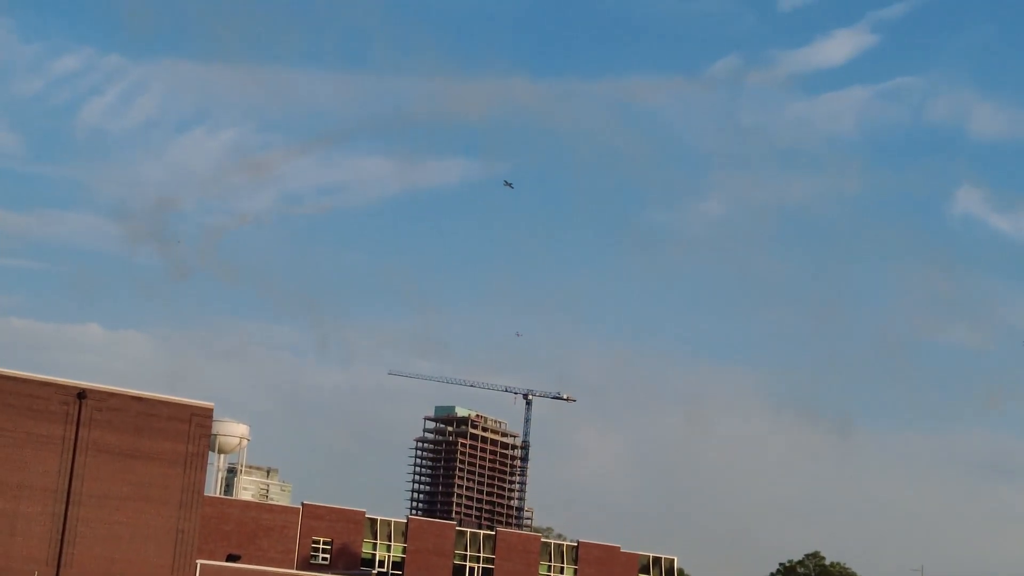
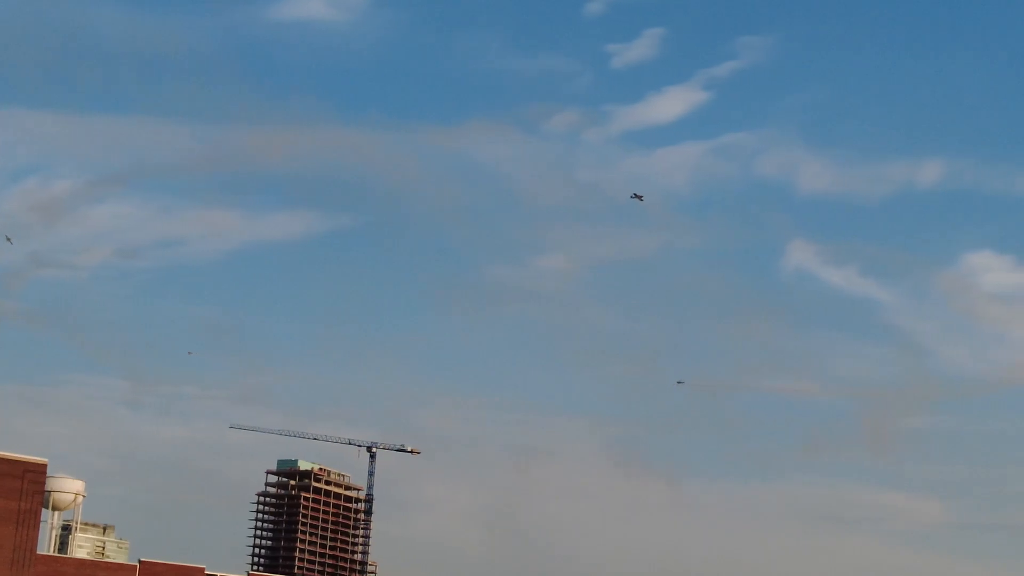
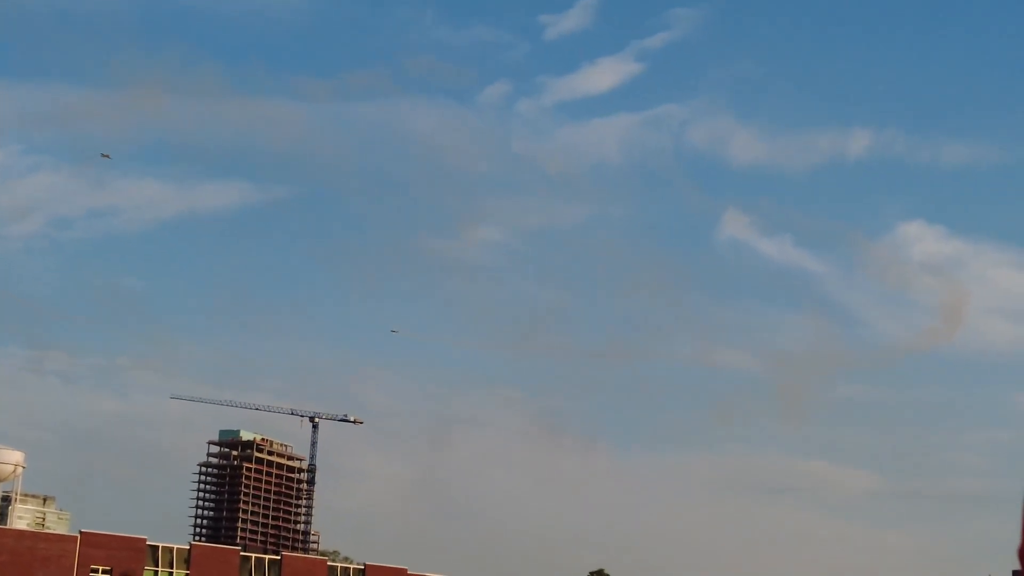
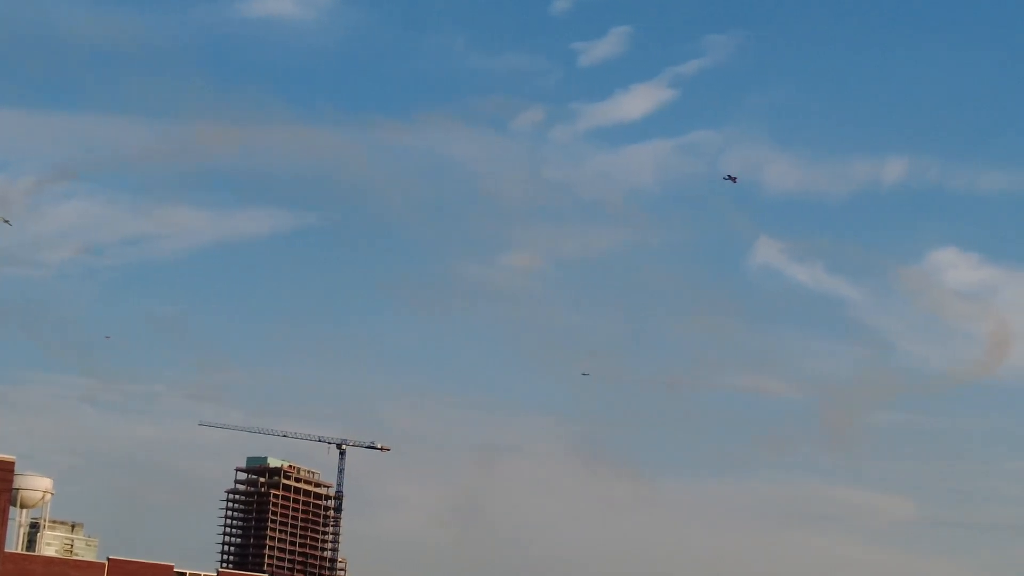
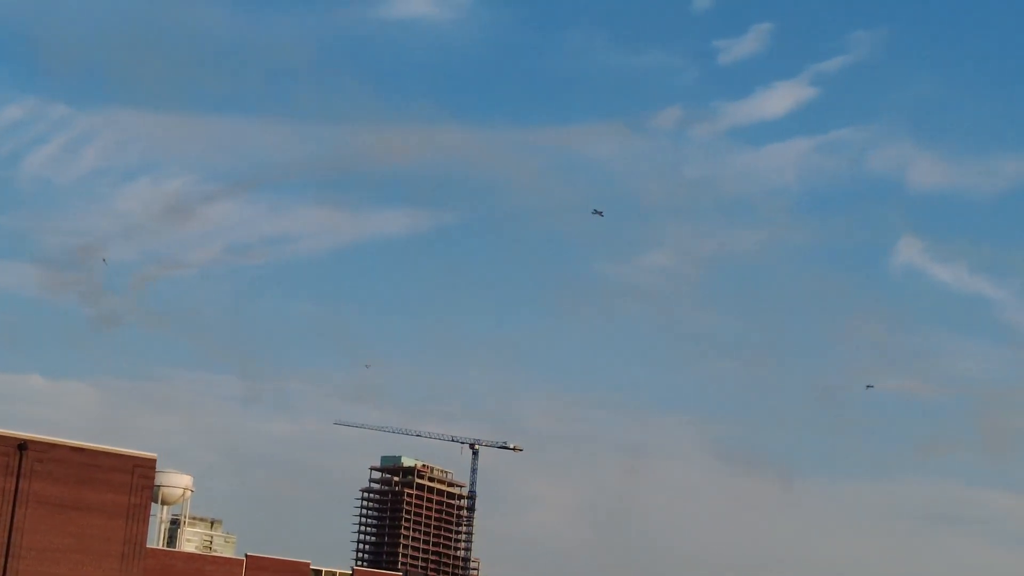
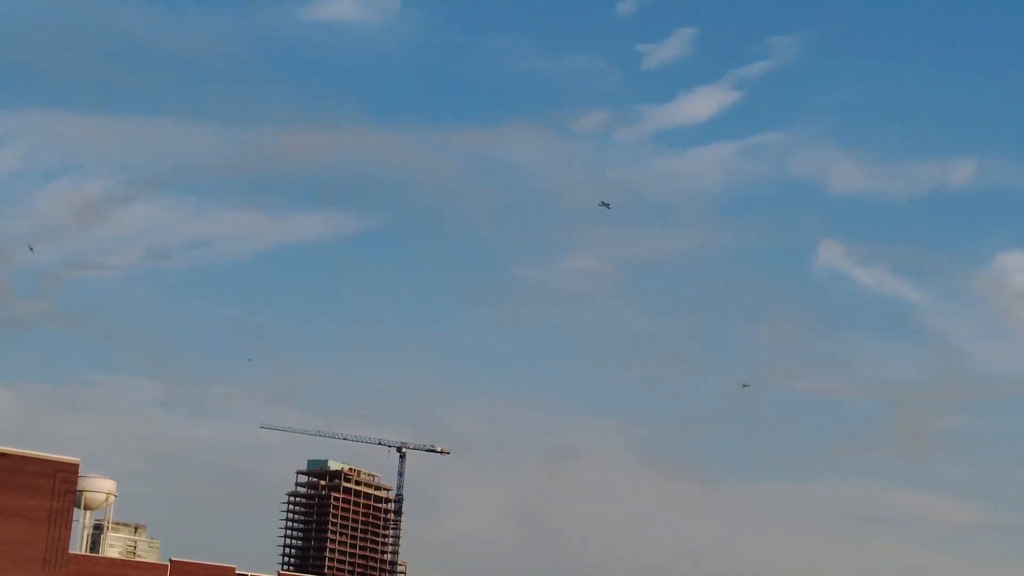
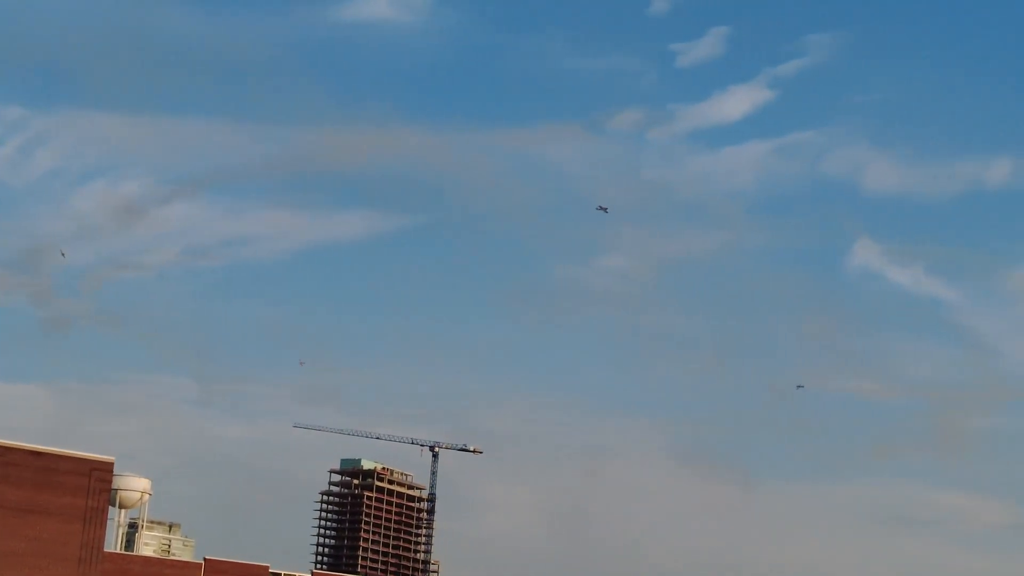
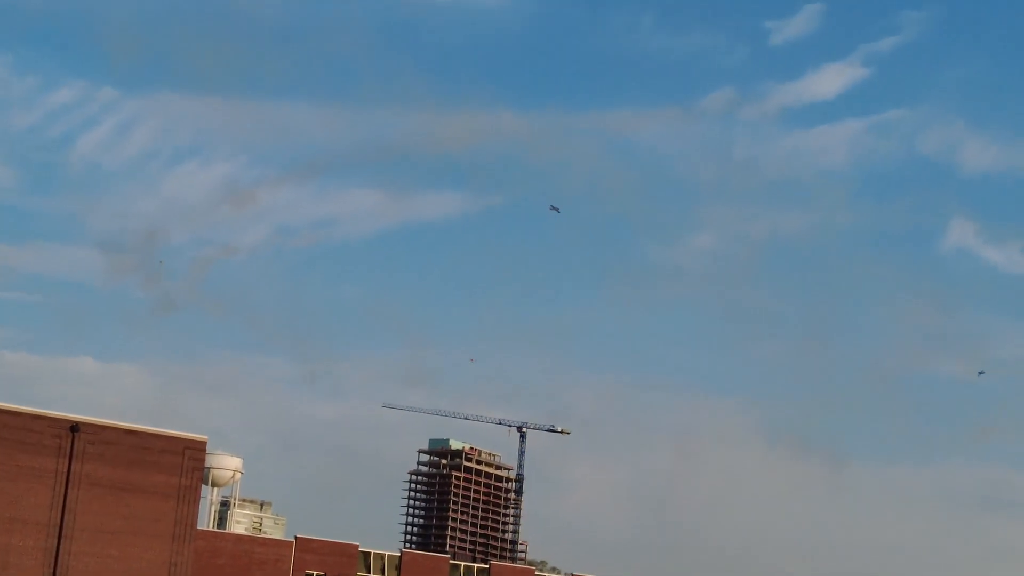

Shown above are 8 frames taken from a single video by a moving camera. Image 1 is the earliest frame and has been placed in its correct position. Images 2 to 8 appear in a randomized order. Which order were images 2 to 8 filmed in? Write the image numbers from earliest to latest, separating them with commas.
8, 5, 7, 6, 2, 4, 3
